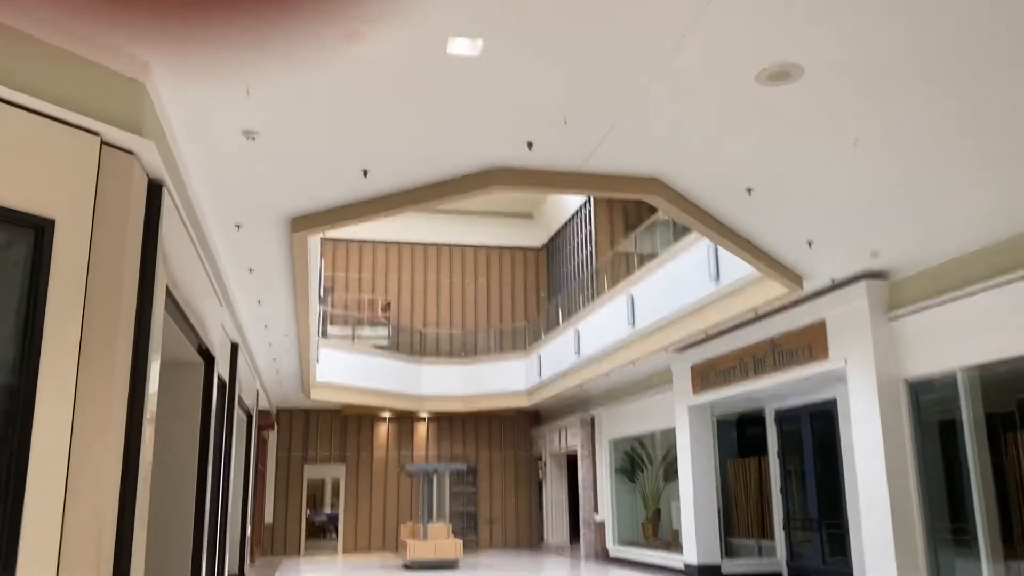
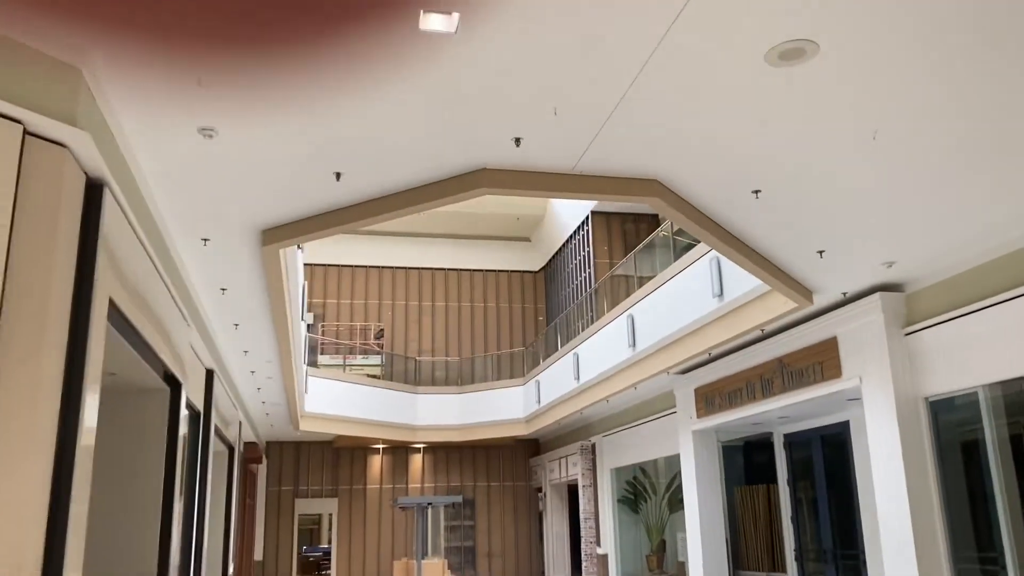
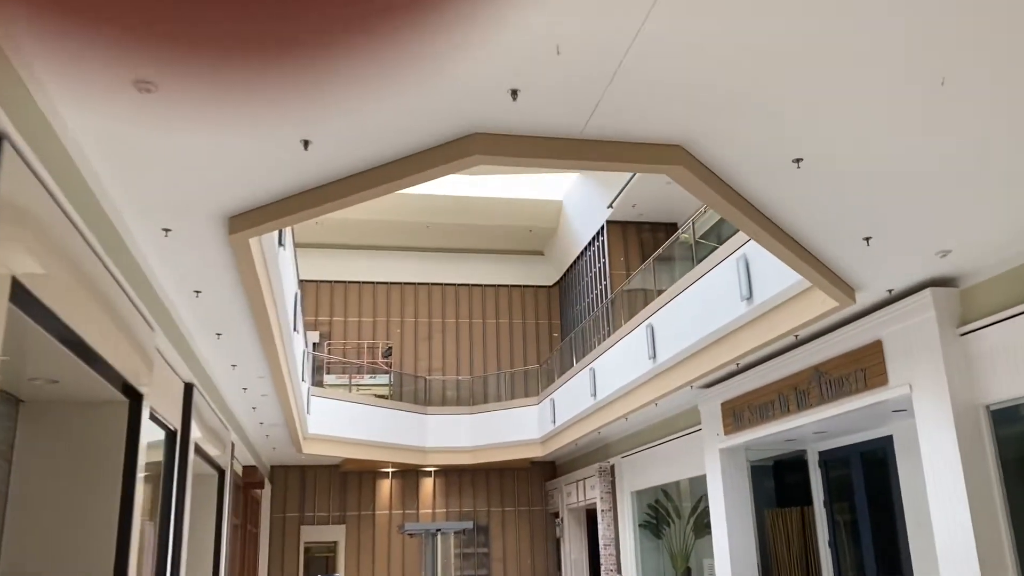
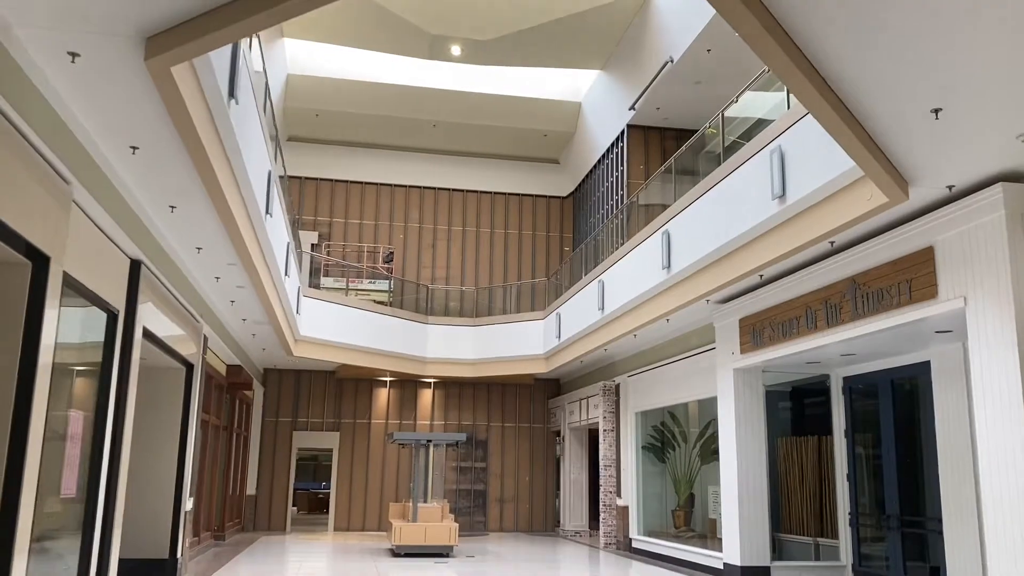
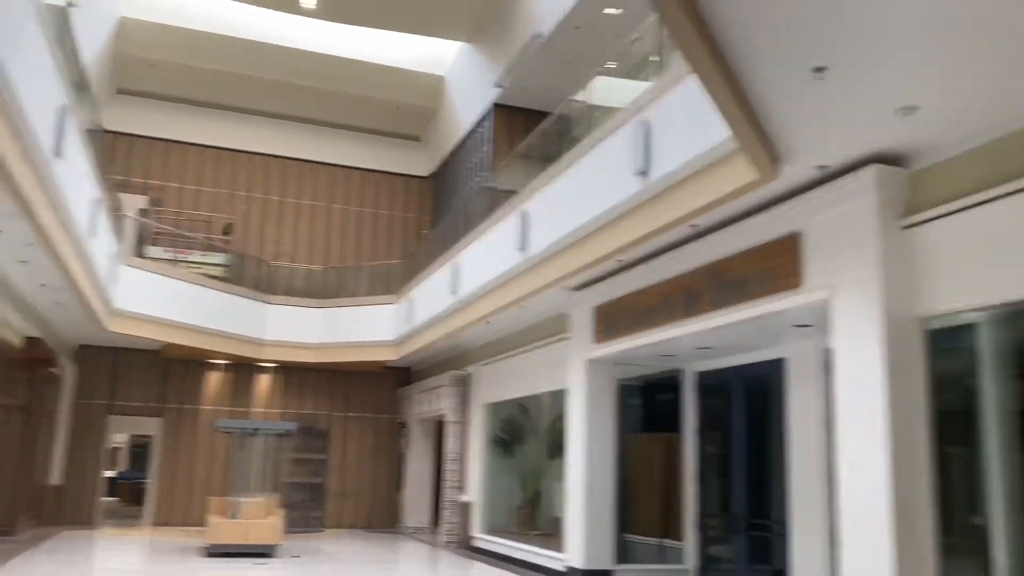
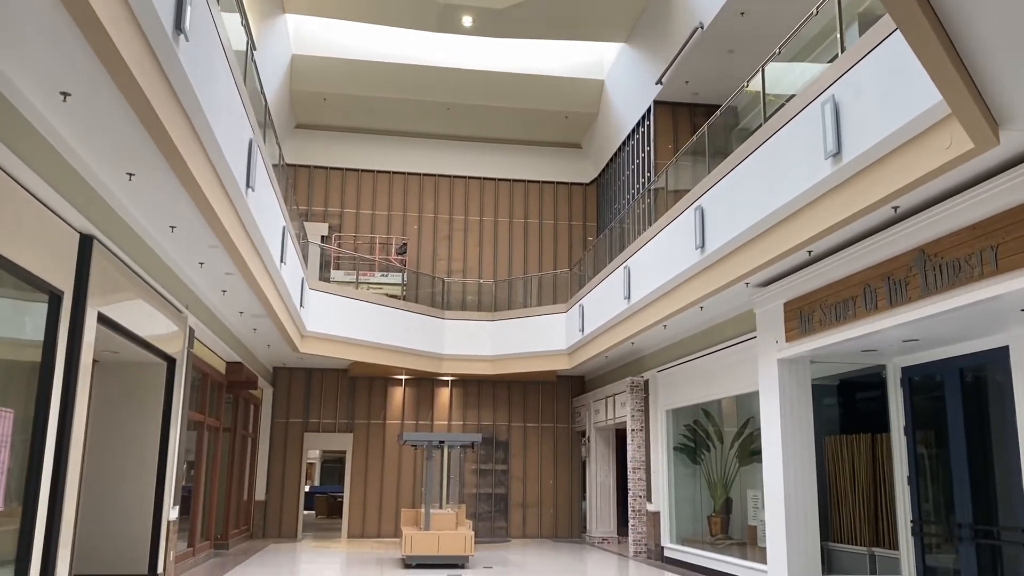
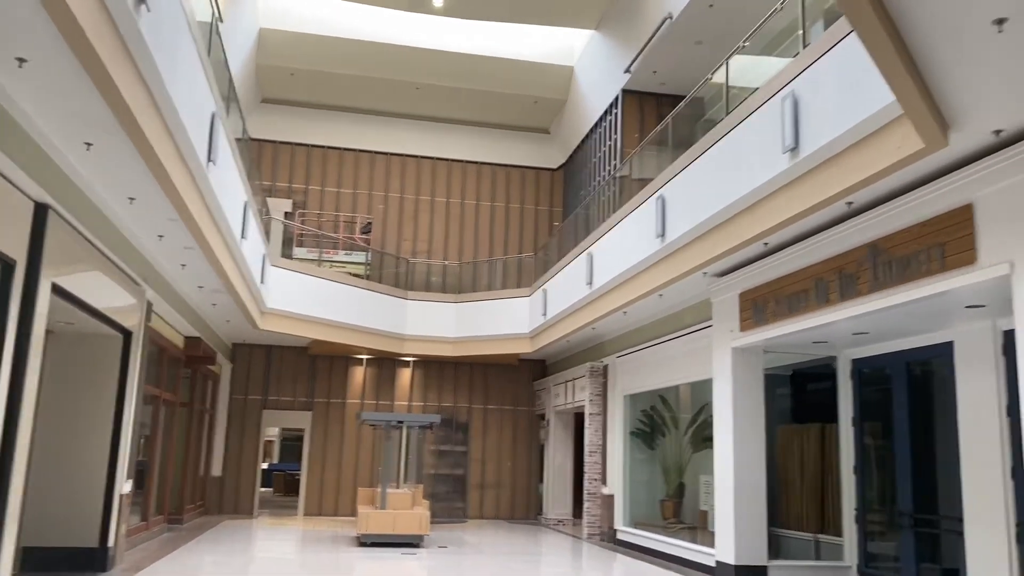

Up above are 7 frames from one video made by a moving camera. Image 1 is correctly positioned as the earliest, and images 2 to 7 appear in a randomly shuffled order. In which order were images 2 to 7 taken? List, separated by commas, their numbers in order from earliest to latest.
2, 3, 4, 6, 7, 5
